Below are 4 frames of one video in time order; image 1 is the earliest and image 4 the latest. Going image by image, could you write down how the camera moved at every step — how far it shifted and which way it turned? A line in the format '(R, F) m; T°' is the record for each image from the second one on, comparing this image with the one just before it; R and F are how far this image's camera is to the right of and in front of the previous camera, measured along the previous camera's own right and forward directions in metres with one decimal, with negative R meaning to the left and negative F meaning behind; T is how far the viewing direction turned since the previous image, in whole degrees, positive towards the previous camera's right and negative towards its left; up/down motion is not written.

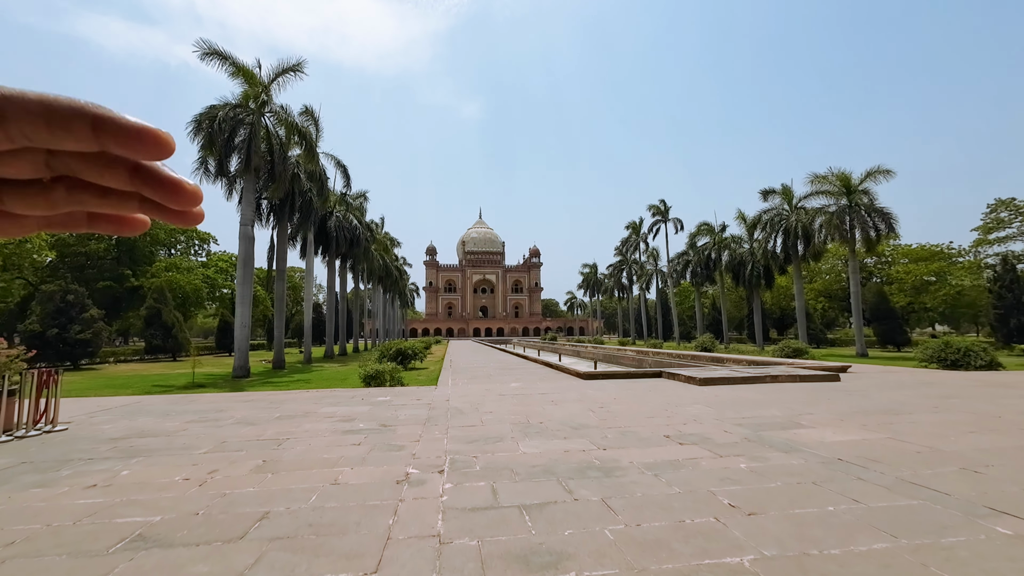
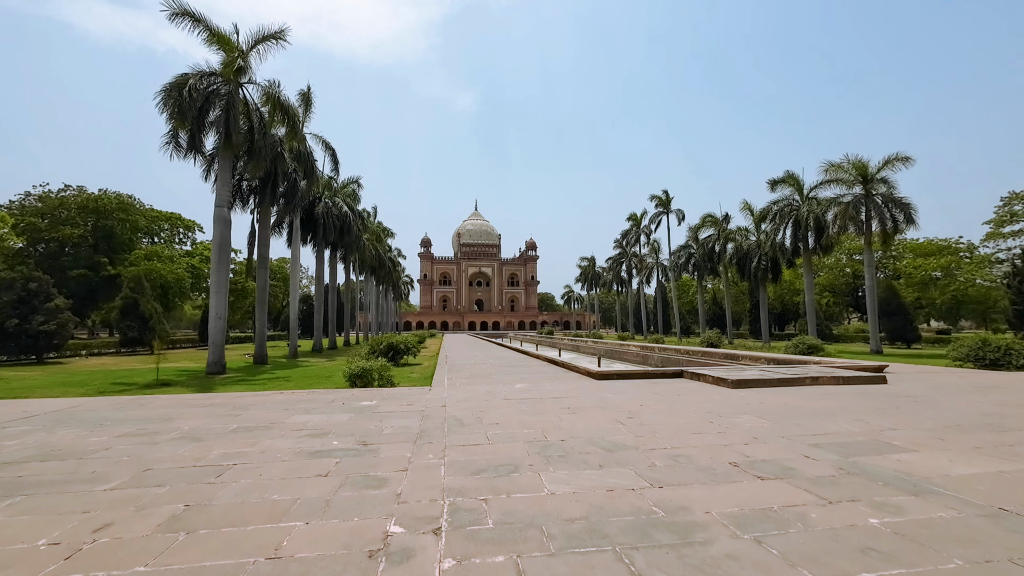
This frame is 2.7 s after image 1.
(-0.2, +1.2) m; +1°
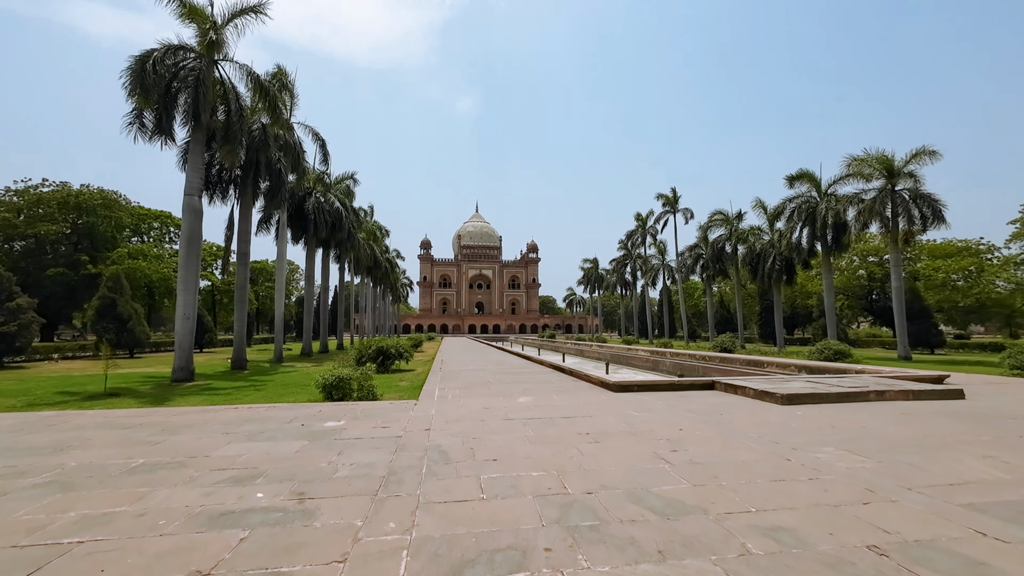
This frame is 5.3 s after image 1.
(0.0, +1.4) m; 0°
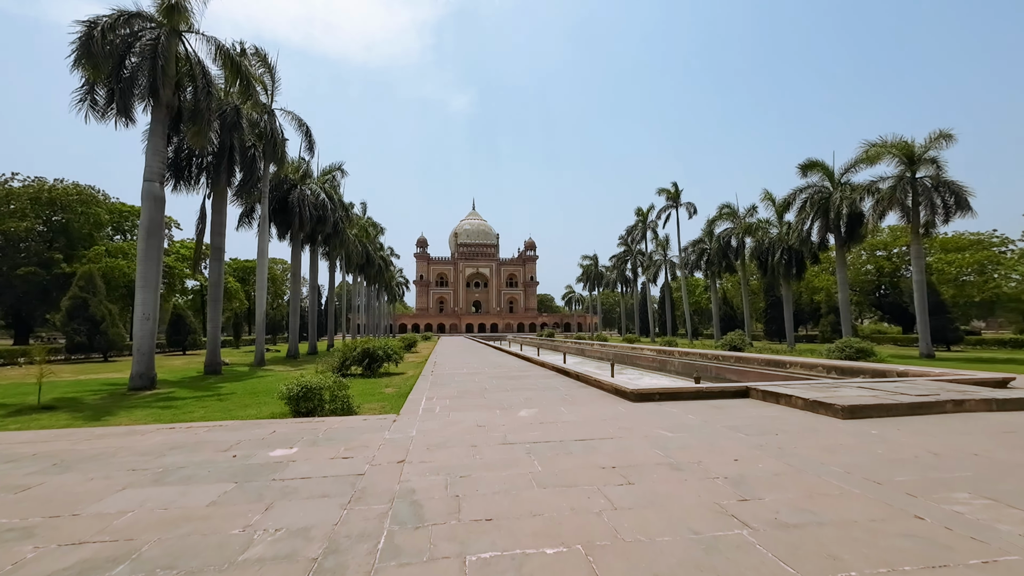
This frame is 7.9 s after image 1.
(0.0, +1.3) m; 0°
